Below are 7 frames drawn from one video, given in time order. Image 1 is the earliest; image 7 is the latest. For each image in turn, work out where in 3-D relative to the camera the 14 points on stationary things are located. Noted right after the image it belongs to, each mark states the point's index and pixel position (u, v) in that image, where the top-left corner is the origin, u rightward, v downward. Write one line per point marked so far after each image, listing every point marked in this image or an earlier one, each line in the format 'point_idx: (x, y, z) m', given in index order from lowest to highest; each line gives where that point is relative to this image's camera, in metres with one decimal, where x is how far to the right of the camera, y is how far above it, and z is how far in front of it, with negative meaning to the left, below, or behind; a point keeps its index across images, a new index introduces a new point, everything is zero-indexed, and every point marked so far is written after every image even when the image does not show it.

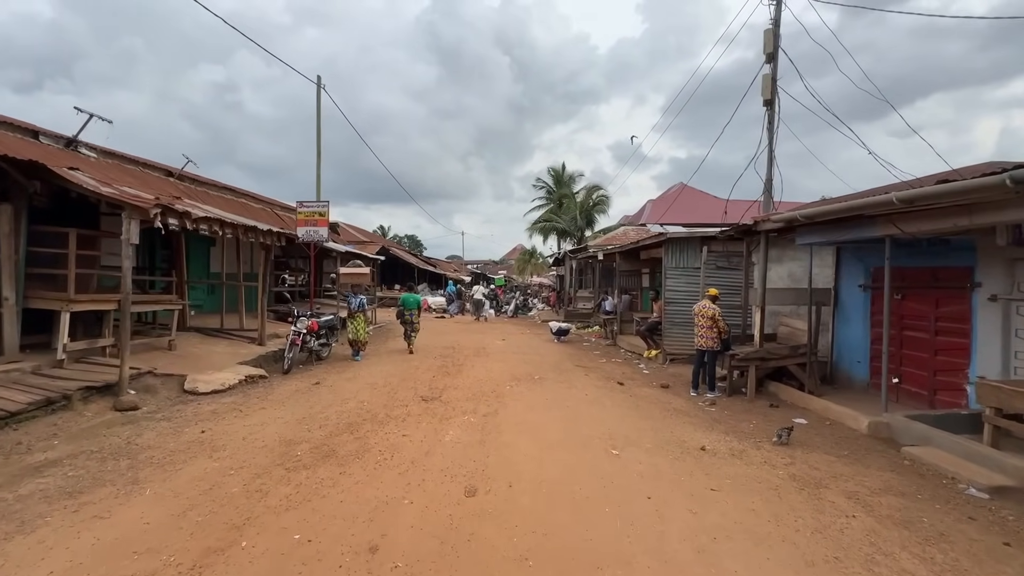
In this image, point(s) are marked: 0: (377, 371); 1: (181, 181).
0: (-2.8, -1.7, +9.7) m
1: (-7.4, +2.4, +10.5) m
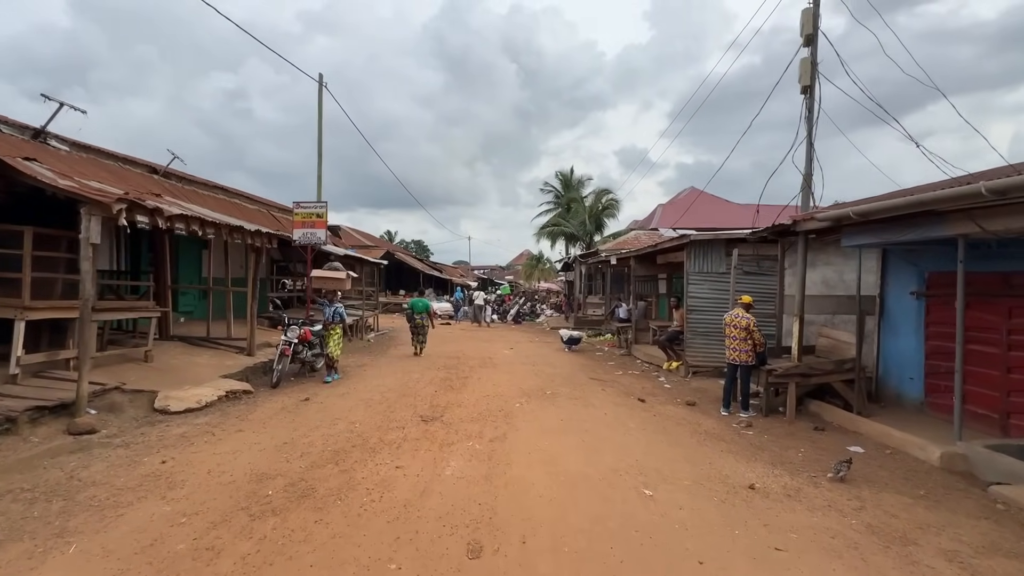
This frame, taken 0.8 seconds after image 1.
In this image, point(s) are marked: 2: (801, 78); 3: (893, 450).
0: (-2.6, -1.9, +8.9) m
1: (-7.2, +2.3, +9.8) m
2: (+4.9, +3.6, +8.0) m
3: (+4.9, -2.1, +5.9) m
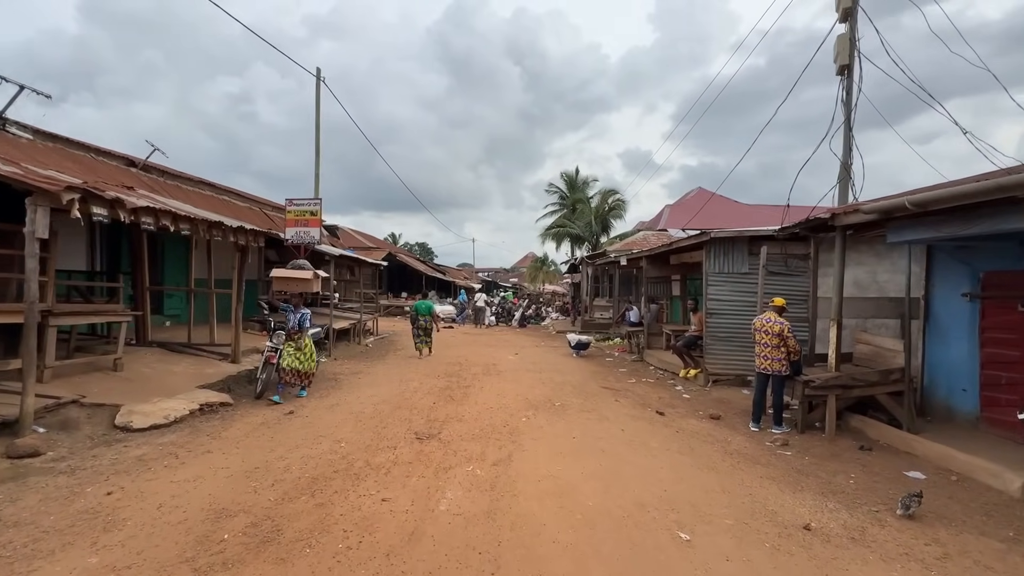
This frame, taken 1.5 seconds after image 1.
0: (-2.5, -1.9, +8.1) m
1: (-7.1, +2.2, +9.1) m
2: (+5.0, +3.6, +7.2) m
3: (+4.9, -2.1, +5.1) m
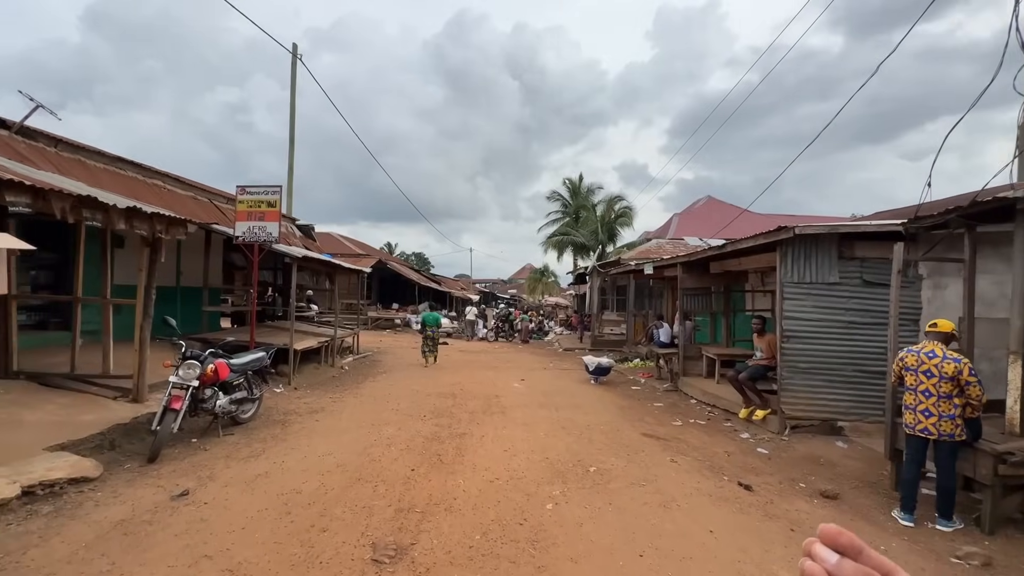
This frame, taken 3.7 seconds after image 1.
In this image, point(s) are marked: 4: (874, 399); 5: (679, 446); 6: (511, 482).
0: (-2.3, -2.0, +5.6) m
1: (-6.9, +2.1, +6.7) m
2: (+5.2, +3.4, +4.9) m
3: (+5.1, -2.2, +2.7) m
4: (+5.6, -1.7, +7.3) m
5: (+2.4, -2.3, +6.8) m
6: (0.0, -2.1, +5.0) m
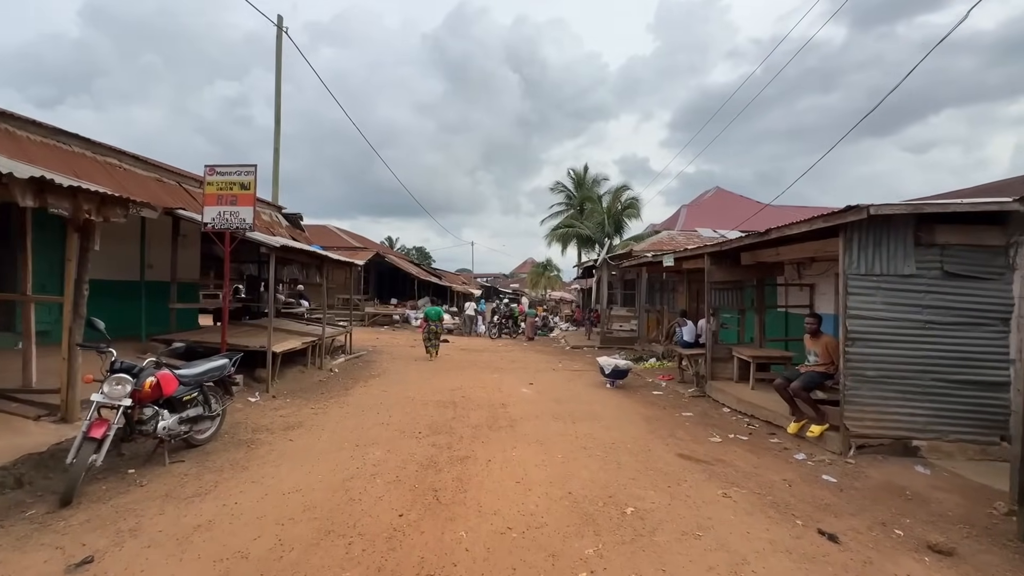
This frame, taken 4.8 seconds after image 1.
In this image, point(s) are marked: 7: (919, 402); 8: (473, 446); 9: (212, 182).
0: (-2.2, -2.0, +4.4) m
1: (-6.8, +2.2, +5.5) m
2: (+5.4, +3.5, +3.6) m
3: (+5.3, -2.1, +1.5) m
4: (+5.8, -1.6, +6.1) m
5: (+2.6, -2.2, +5.6) m
6: (+0.1, -2.0, +3.9) m
7: (+5.3, -1.5, +6.1) m
8: (-0.5, -2.0, +6.1) m
9: (-5.3, +1.9, +8.3) m
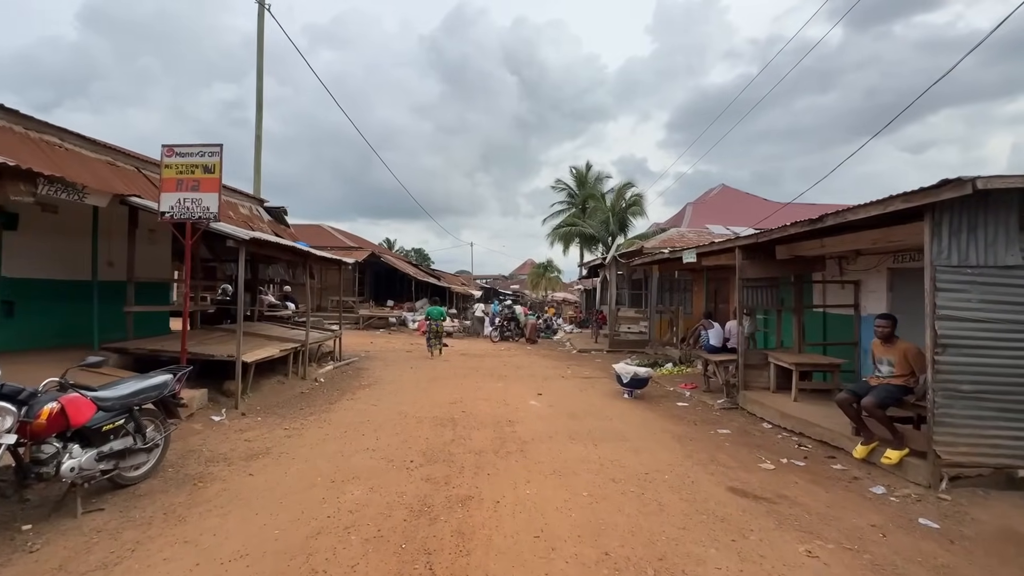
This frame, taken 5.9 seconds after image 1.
0: (-2.0, -1.9, +3.3) m
1: (-6.7, +2.2, +4.3) m
2: (+5.5, +3.5, +2.5) m
3: (+5.4, -2.1, +0.3) m
4: (+5.9, -1.6, +4.9) m
5: (+2.7, -2.2, +4.5) m
6: (+0.3, -2.0, +2.7) m
7: (+5.4, -1.4, +5.0) m
8: (-0.4, -2.0, +4.9) m
9: (-5.2, +1.9, +7.1) m
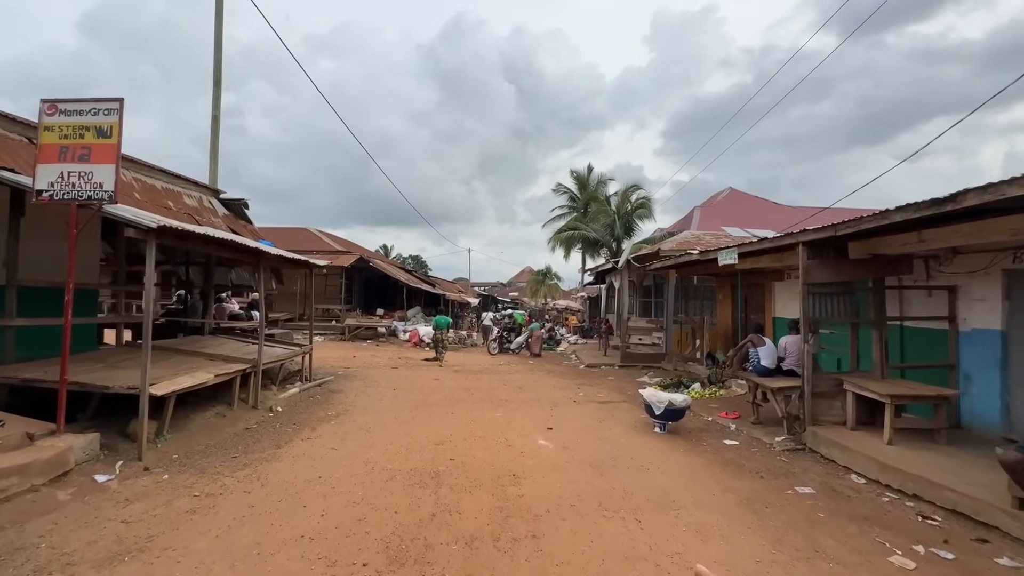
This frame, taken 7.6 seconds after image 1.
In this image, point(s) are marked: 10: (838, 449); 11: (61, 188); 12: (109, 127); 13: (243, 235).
0: (-2.0, -1.9, +1.3) m
1: (-6.6, +2.2, +2.4) m
2: (+5.6, +3.5, +0.7) m
3: (+5.5, -2.0, -1.6) m
4: (+6.0, -1.6, +3.0) m
5: (+2.8, -2.2, +2.5) m
6: (+0.4, -2.0, +0.8) m
7: (+5.5, -1.5, +3.1) m
8: (-0.3, -2.0, +3.0) m
9: (-5.2, +1.8, +5.3) m
10: (+4.3, -2.1, +6.2) m
11: (-4.9, +1.1, +5.2) m
12: (-4.4, +1.8, +5.2) m
13: (-5.8, +1.2, +10.0) m
